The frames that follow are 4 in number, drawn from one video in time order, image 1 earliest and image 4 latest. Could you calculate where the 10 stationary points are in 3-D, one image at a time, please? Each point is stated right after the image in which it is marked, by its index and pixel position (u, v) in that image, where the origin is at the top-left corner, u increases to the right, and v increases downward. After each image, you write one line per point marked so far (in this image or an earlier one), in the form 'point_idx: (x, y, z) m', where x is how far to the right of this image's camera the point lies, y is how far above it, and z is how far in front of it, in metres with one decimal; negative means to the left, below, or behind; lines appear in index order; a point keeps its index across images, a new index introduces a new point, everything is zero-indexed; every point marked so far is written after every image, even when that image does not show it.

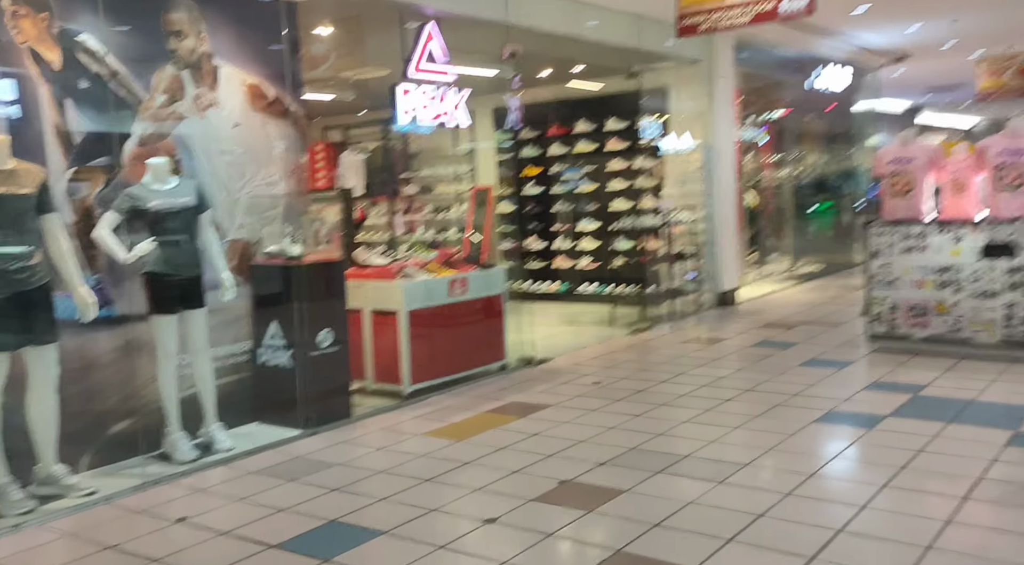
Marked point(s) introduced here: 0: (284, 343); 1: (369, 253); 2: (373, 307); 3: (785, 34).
0: (-1.4, -0.4, +5.7) m
1: (-1.0, +0.2, +6.7) m
2: (-0.9, -0.2, +6.4) m
3: (+3.2, +2.9, +11.4) m
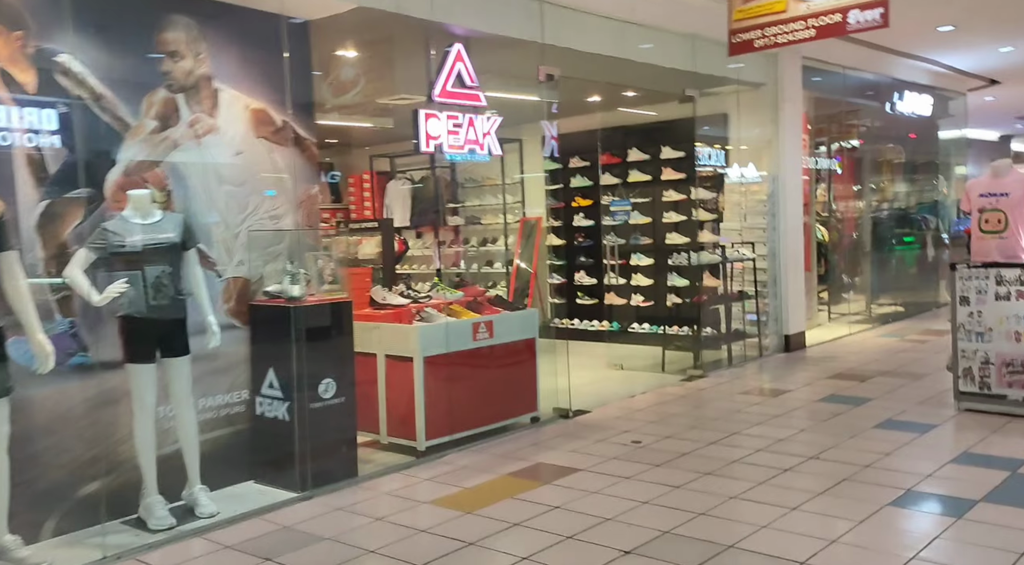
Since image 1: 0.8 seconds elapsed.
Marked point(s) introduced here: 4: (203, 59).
0: (-1.2, -0.6, +5.2) m
1: (-0.8, -0.1, +6.1) m
2: (-0.7, -0.4, +5.9) m
3: (+3.8, +2.5, +10.5) m
4: (-1.6, +1.2, +5.1) m
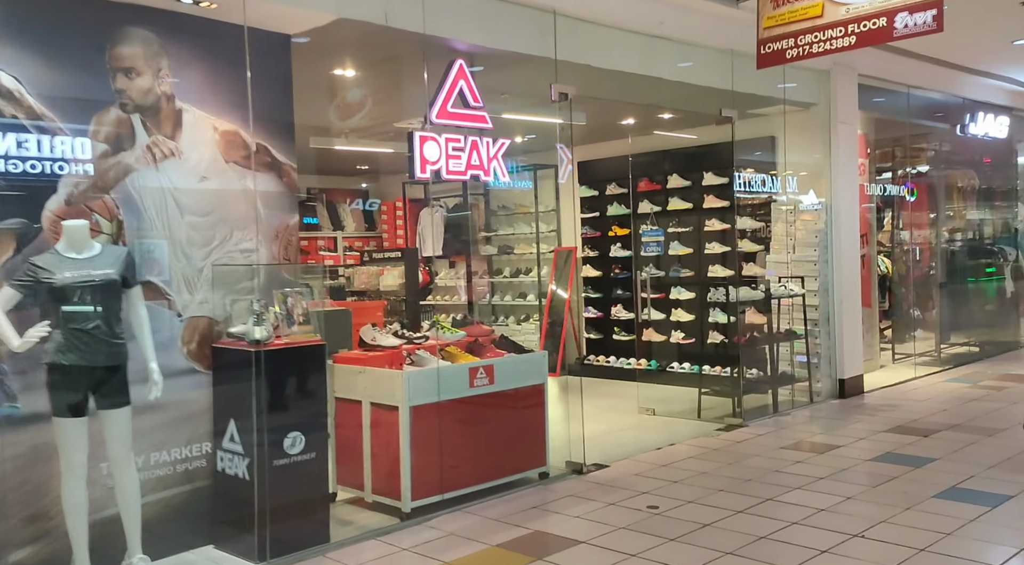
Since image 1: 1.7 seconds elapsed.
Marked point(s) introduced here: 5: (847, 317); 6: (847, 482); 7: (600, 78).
0: (-1.3, -0.8, +4.6) m
1: (-0.8, -0.3, +5.5) m
2: (-0.7, -0.6, +5.3) m
3: (+4.1, +2.1, +9.7) m
4: (-1.7, +1.0, +4.6) m
5: (+3.0, -0.3, +8.7) m
6: (+2.0, -1.2, +5.7) m
7: (+0.6, +1.4, +6.7) m
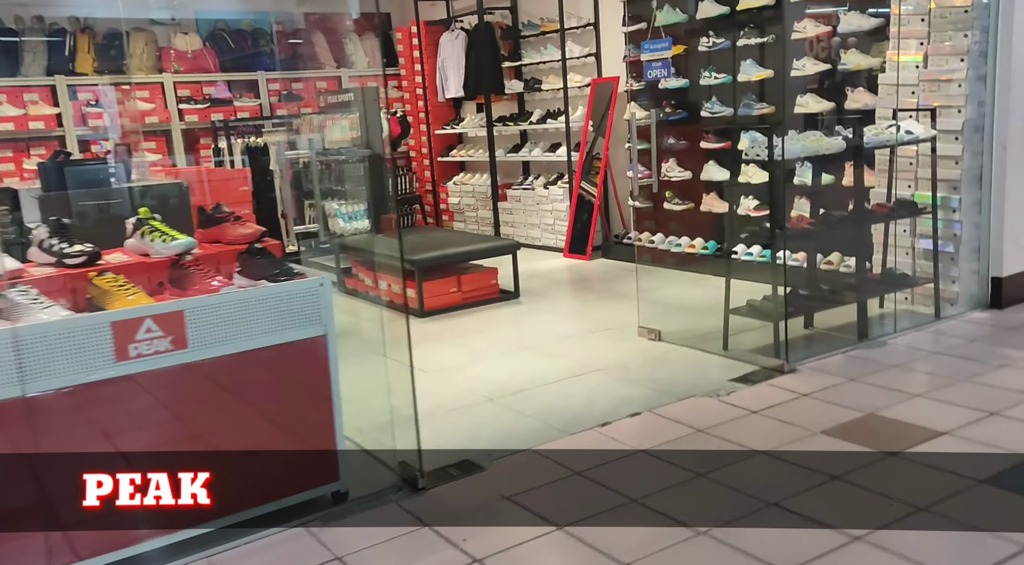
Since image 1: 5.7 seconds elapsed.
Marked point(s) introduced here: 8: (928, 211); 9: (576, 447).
0: (-2.3, -0.6, +2.2) m
1: (-1.6, +0.1, +2.9) m
2: (-1.6, -0.3, +2.7) m
3: (+4.0, +3.1, +5.6) m
4: (-2.7, +1.2, +2.0) m
5: (+2.7, +0.6, +5.2) m
6: (+1.1, -0.7, +2.7) m
7: (-0.1, +1.9, +3.5) m
8: (+2.2, +0.4, +5.1) m
9: (+0.3, -0.6, +3.6) m
